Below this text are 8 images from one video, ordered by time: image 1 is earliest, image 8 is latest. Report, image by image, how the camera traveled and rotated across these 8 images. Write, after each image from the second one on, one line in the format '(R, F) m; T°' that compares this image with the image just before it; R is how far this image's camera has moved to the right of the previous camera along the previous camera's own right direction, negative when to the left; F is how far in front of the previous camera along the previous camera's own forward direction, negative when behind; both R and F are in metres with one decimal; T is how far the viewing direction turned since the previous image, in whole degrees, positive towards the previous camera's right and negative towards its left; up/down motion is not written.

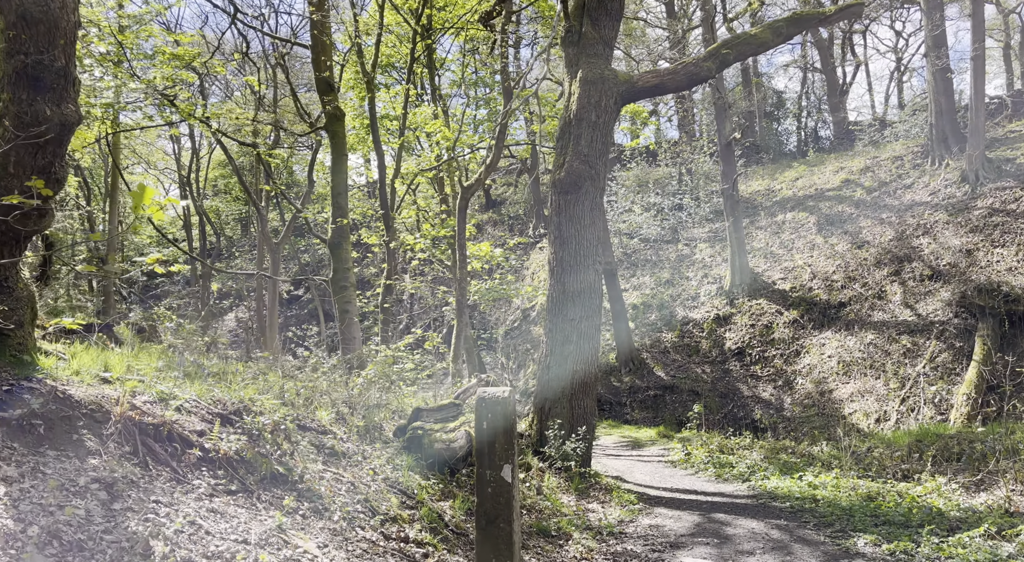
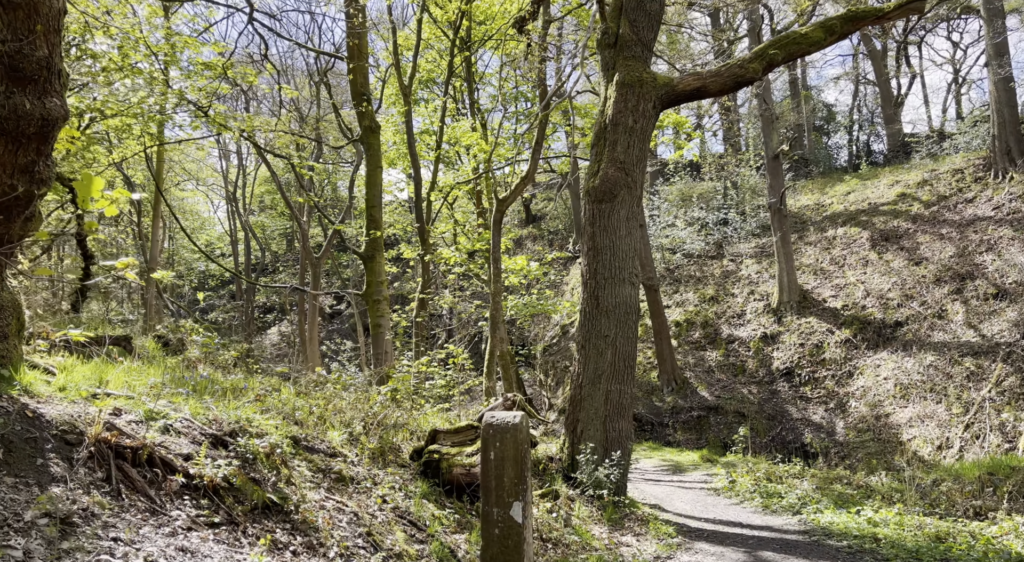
(+0.1, +0.4) m; -3°
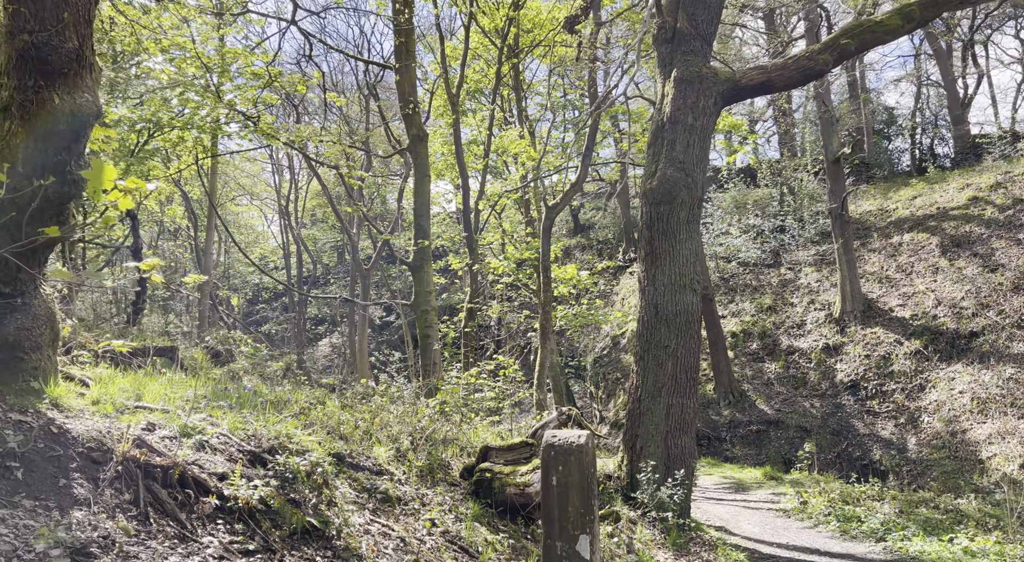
(0.0, +0.3) m; -3°
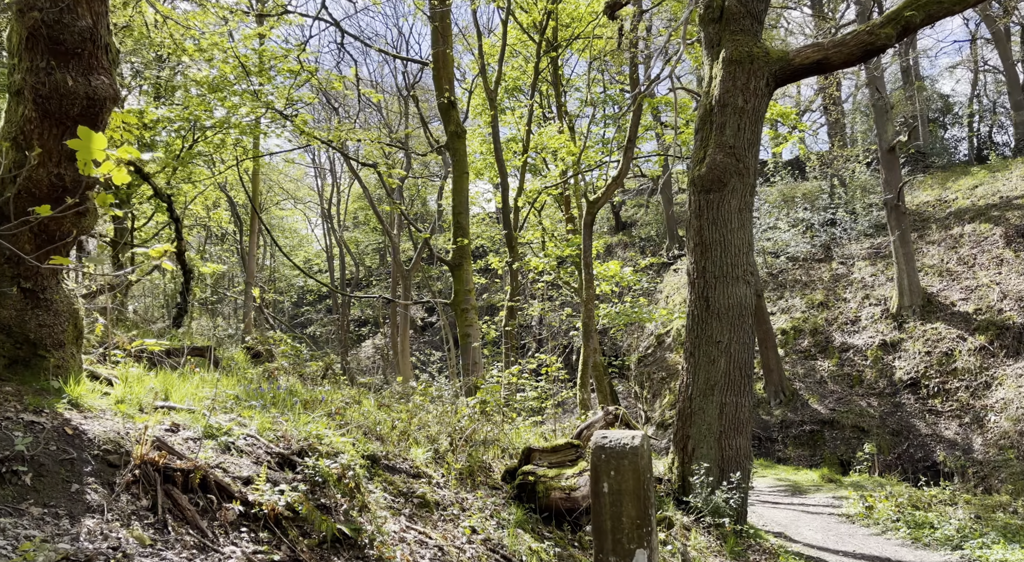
(0.0, +0.3) m; -3°
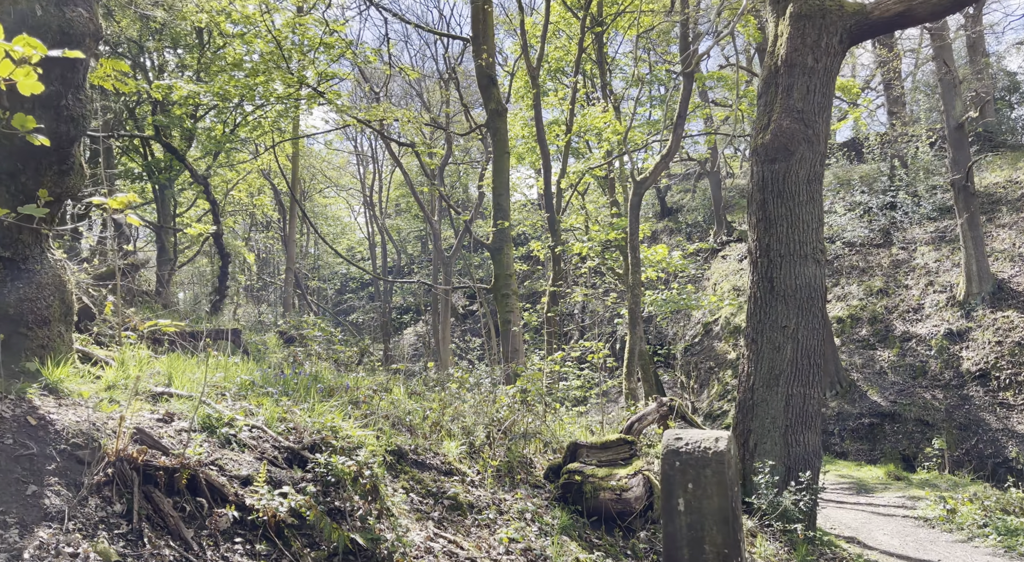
(0.0, +0.5) m; -3°
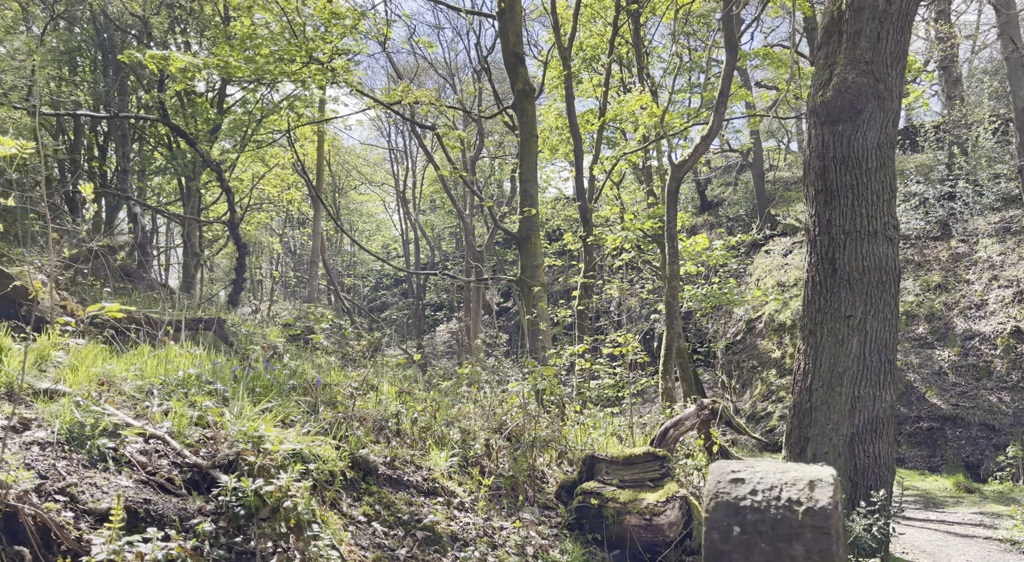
(+0.1, +0.9) m; -3°
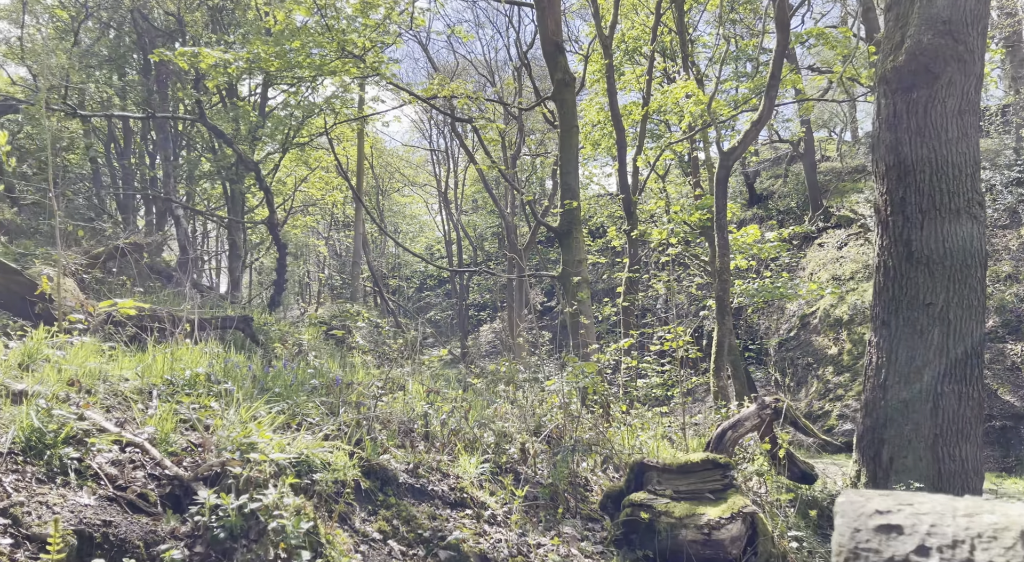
(0.0, +0.4) m; -3°
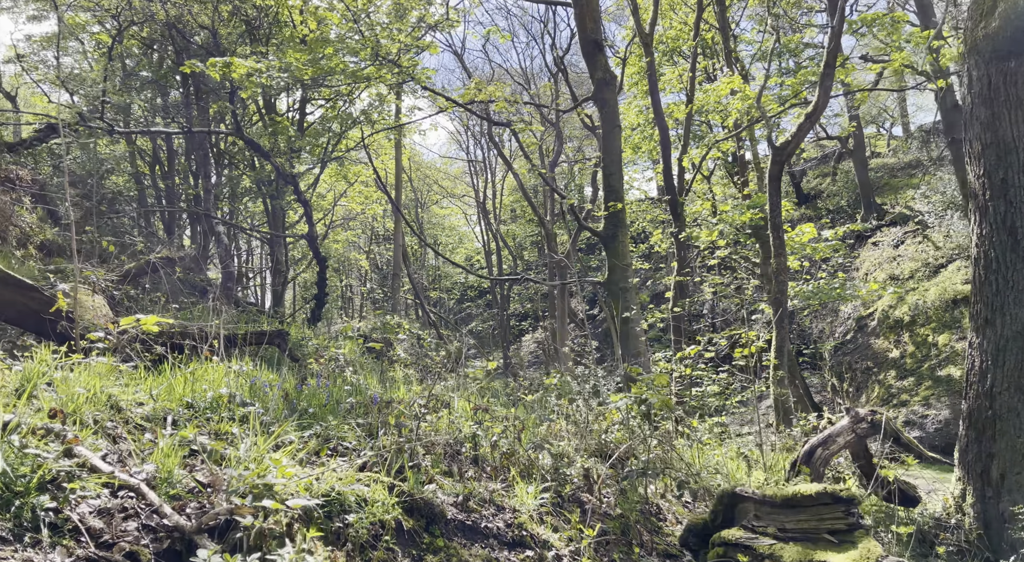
(-0.1, +0.4) m; -3°
